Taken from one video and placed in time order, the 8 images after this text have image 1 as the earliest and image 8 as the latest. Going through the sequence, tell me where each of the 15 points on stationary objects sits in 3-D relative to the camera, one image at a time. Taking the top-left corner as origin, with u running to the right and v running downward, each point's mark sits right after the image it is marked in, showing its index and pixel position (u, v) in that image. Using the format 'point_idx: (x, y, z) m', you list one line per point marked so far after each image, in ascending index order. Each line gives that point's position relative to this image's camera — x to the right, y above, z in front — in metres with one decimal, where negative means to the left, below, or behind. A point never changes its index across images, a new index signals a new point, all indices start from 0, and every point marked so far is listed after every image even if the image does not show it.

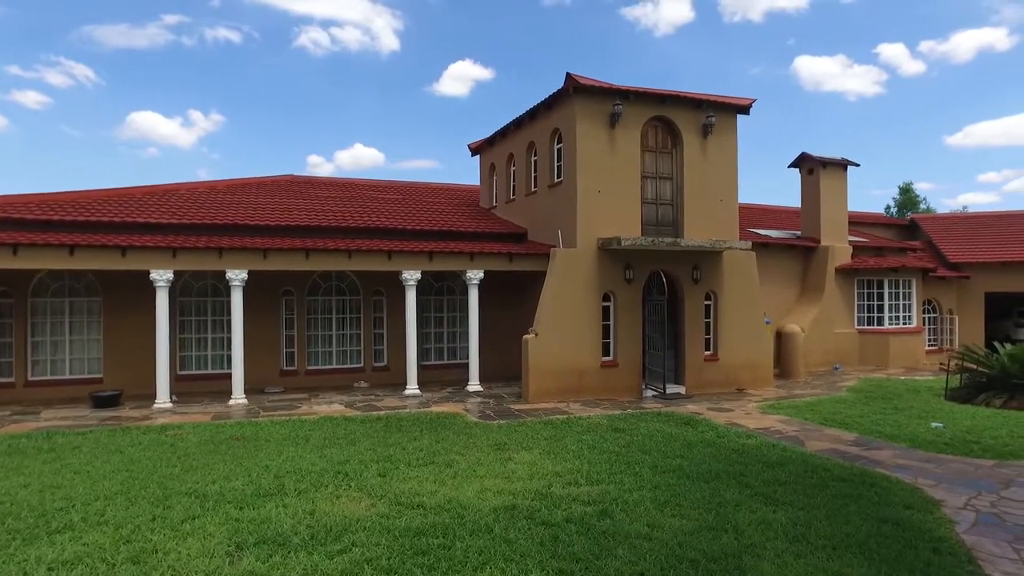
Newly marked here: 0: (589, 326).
0: (+1.6, -0.9, +13.8) m
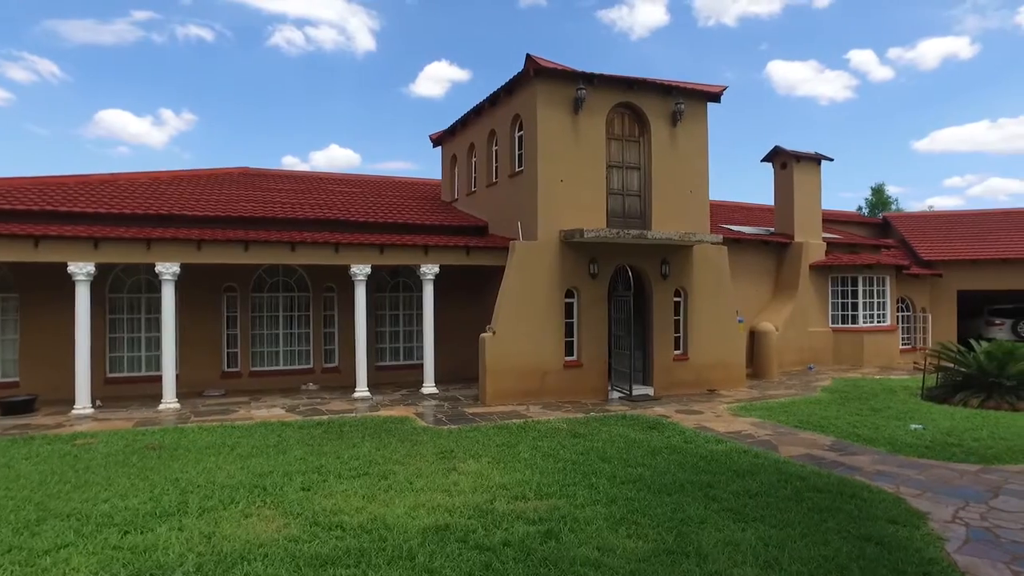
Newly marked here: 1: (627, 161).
0: (+0.8, -0.8, +13.0) m
1: (+2.6, +2.8, +14.0) m
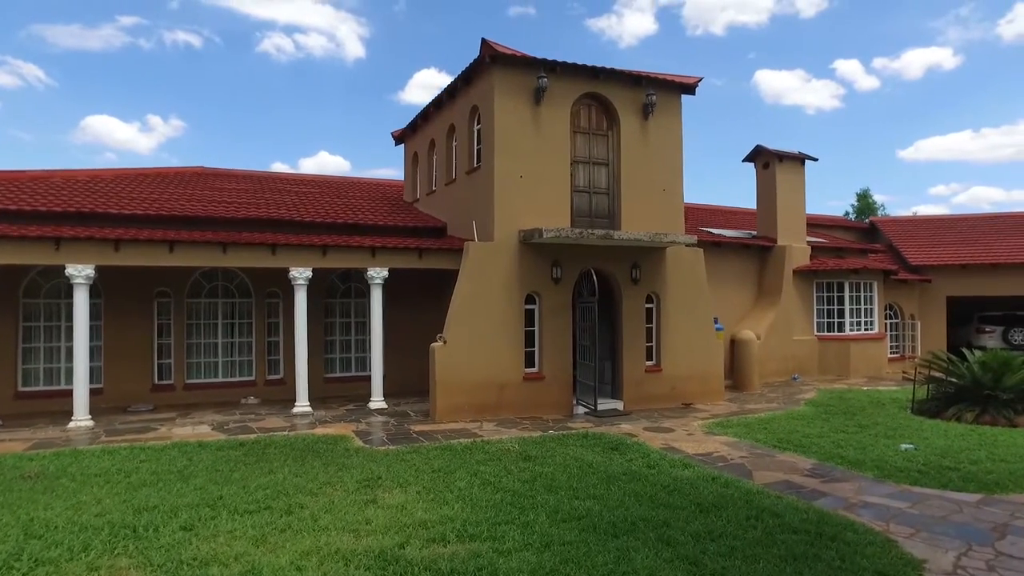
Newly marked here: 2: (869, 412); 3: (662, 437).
0: (-0.1, -0.9, +11.9) m
1: (+1.7, +2.7, +12.9) m
2: (+7.0, -2.4, +12.3) m
3: (+2.5, -2.4, +10.2) m
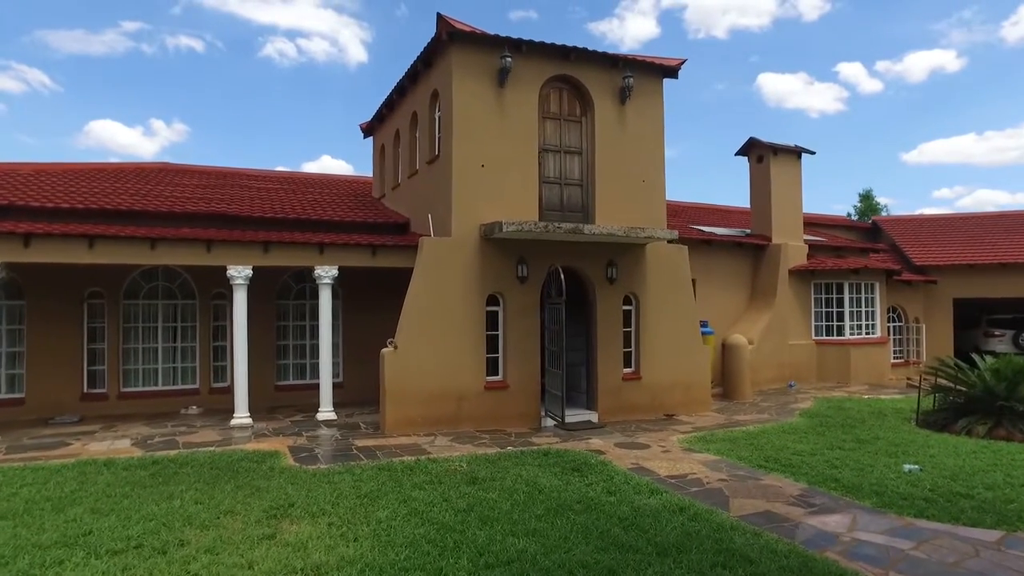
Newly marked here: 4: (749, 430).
0: (-0.8, -0.9, +10.7) m
1: (+1.0, +2.7, +11.8) m
2: (+6.3, -2.4, +11.1) m
3: (+1.8, -2.4, +9.1) m
4: (+4.2, -2.5, +11.0) m
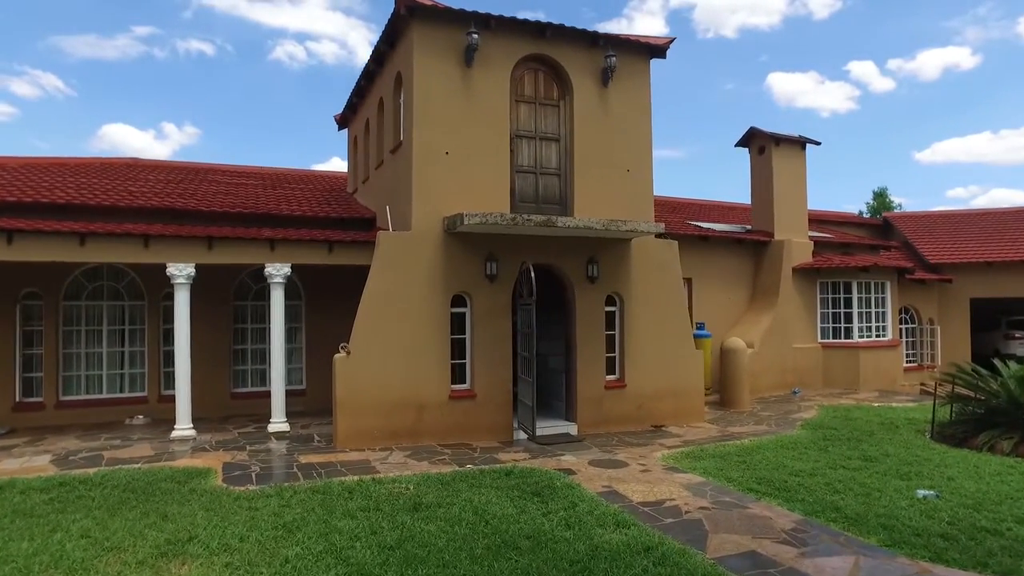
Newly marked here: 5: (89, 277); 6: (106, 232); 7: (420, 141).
0: (-1.3, -0.9, +9.7) m
1: (+0.5, +2.7, +10.8) m
2: (+5.8, -2.4, +10.0) m
3: (+1.2, -2.4, +8.0) m
4: (+3.7, -2.5, +9.9) m
5: (-7.5, +0.2, +11.1) m
6: (-6.0, +0.8, +9.3) m
7: (-1.4, +2.3, +9.7) m
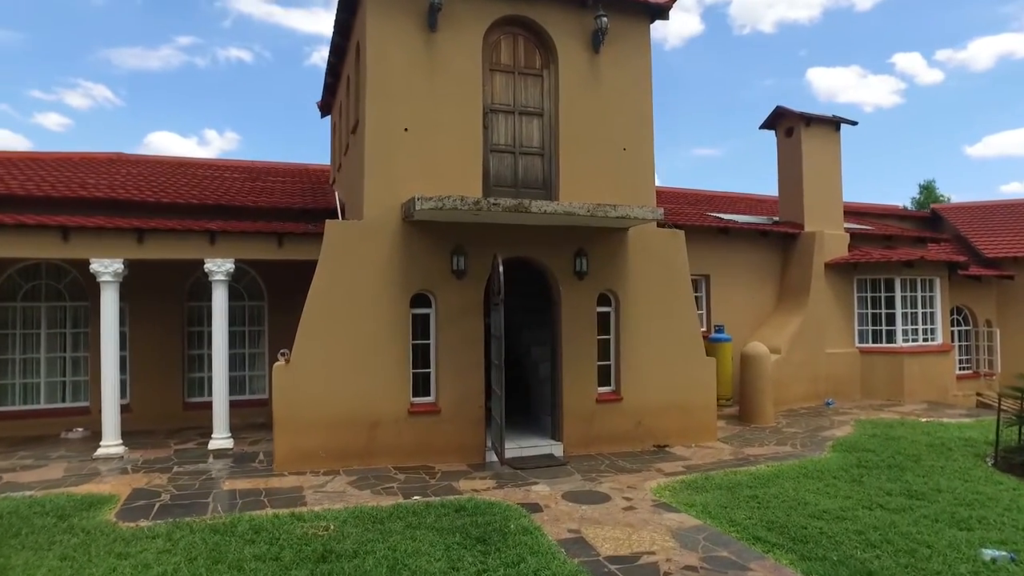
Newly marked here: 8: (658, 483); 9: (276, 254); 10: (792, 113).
0: (-1.7, -0.8, +8.4) m
1: (+0.2, +2.8, +9.4) m
2: (+5.4, -2.3, +8.2) m
3: (+0.7, -2.3, +6.5) m
4: (+3.3, -2.4, +8.3) m
5: (-7.9, +0.2, +10.1) m
6: (-6.5, +0.9, +8.2) m
7: (-1.8, +2.3, +8.4) m
8: (+1.8, -2.4, +7.7) m
9: (-3.4, +0.5, +9.1) m
10: (+6.4, +4.0, +14.3) m
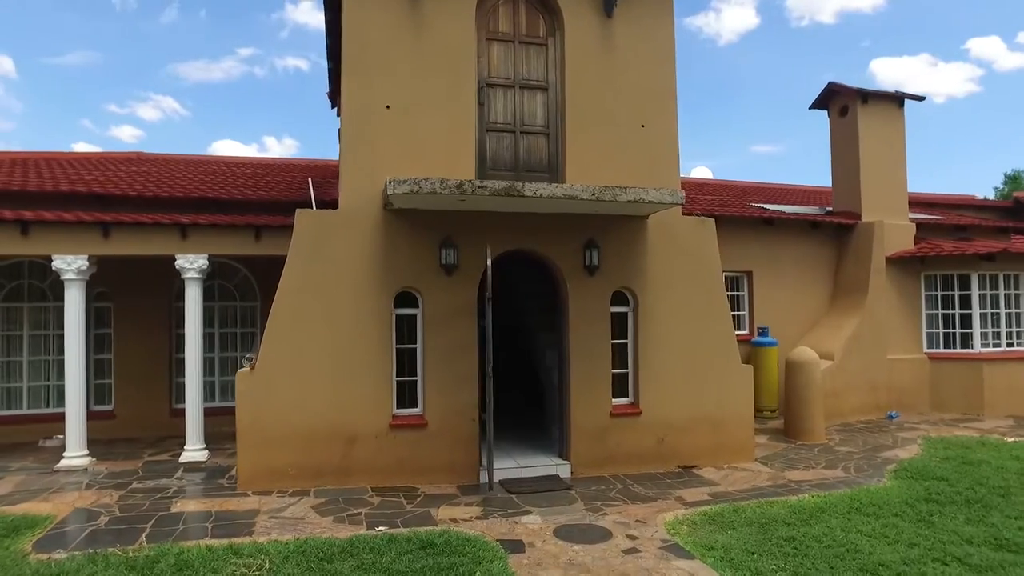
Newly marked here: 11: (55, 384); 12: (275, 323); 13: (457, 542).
0: (-1.7, -0.8, +7.4) m
1: (+0.2, +2.8, +8.3) m
2: (+5.3, -2.3, +6.7) m
3: (+0.5, -2.3, +5.4) m
4: (+3.2, -2.4, +6.9) m
5: (-7.8, +0.2, +9.7) m
6: (-6.5, +0.9, +7.7) m
7: (-1.9, +2.4, +7.5) m
8: (+1.7, -2.3, +6.5) m
9: (-3.4, +0.5, +8.3) m
10: (+6.7, +4.1, +12.6) m
11: (-7.1, -1.5, +9.8) m
12: (-2.7, -0.4, +7.2) m
13: (-0.5, -2.3, +5.6) m
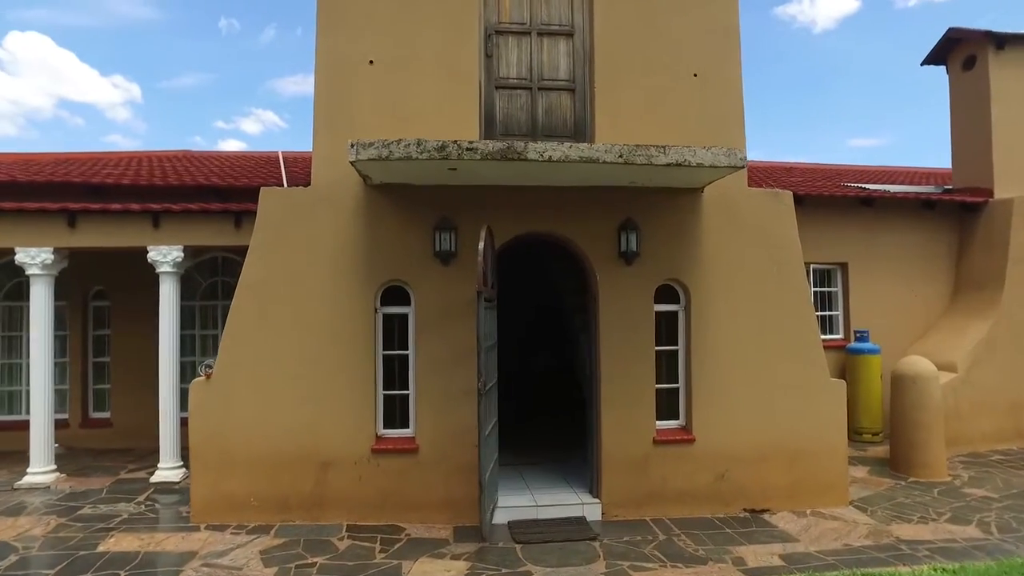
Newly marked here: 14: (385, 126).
0: (-1.6, -0.7, +6.1) m
1: (+0.3, +2.9, +6.7) m
2: (+5.3, -2.2, +4.4) m
3: (+0.3, -2.2, +3.7) m
4: (+3.2, -2.3, +4.9) m
5: (-7.3, +0.2, +9.1) m
6: (-6.4, +0.9, +7.0) m
7: (-1.8, +2.4, +6.2) m
8: (+1.6, -2.2, +4.7) m
9: (-3.2, +0.6, +7.2) m
10: (+7.4, +4.2, +10.1) m
11: (-6.7, -1.5, +9.2) m
12: (-2.7, -0.3, +6.0) m
13: (-0.6, -2.2, +4.1) m
14: (-1.3, +1.6, +6.2) m
